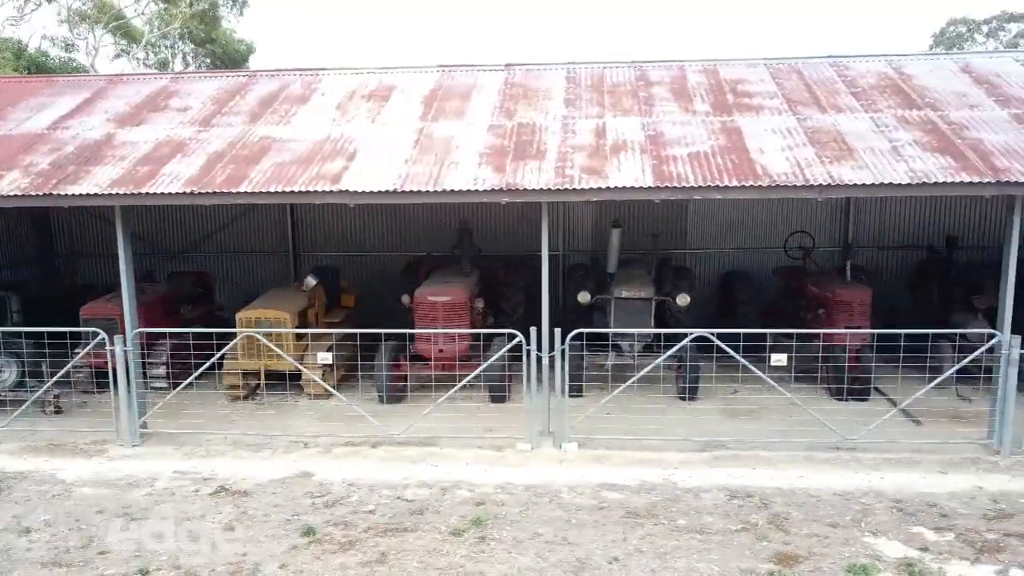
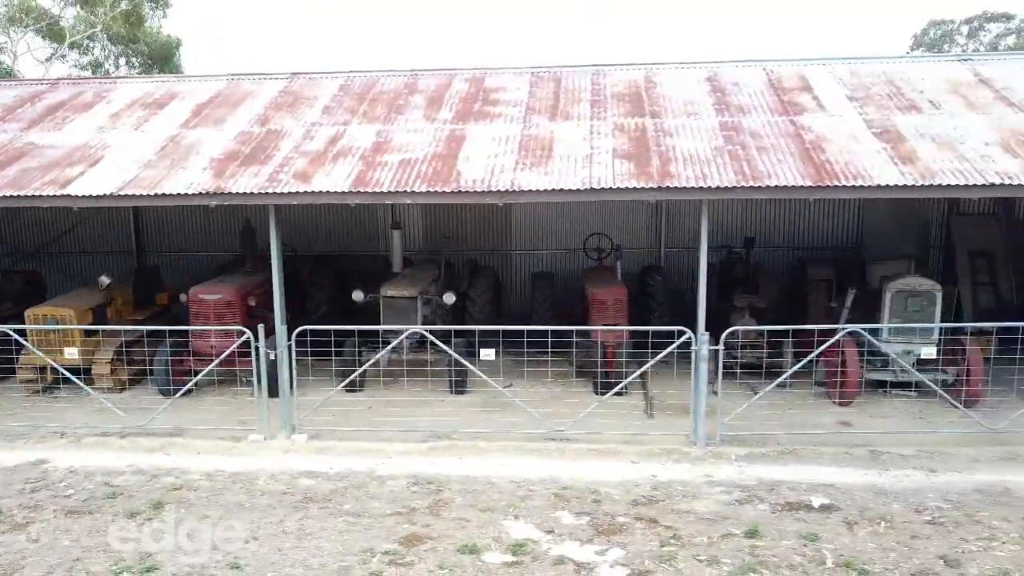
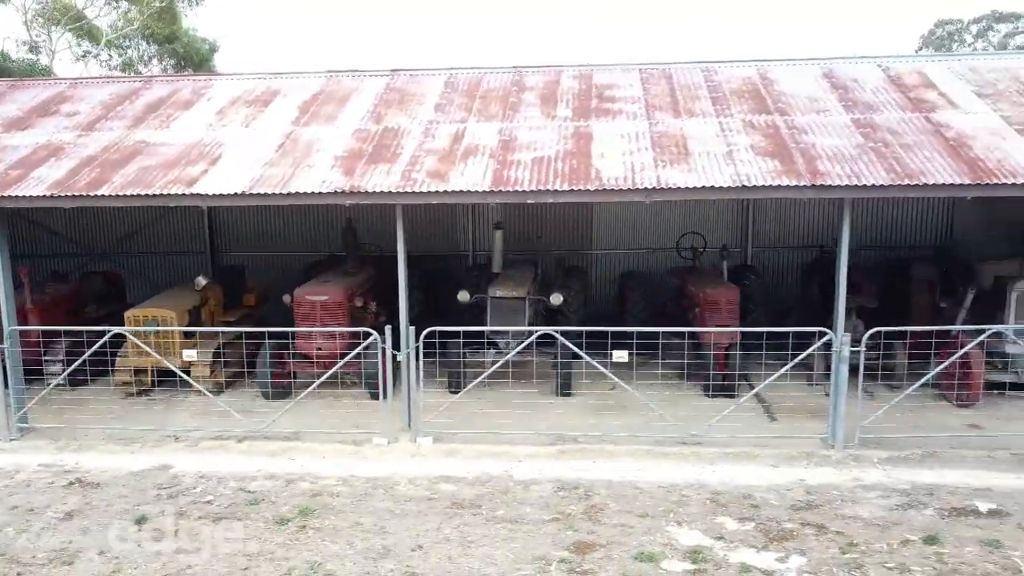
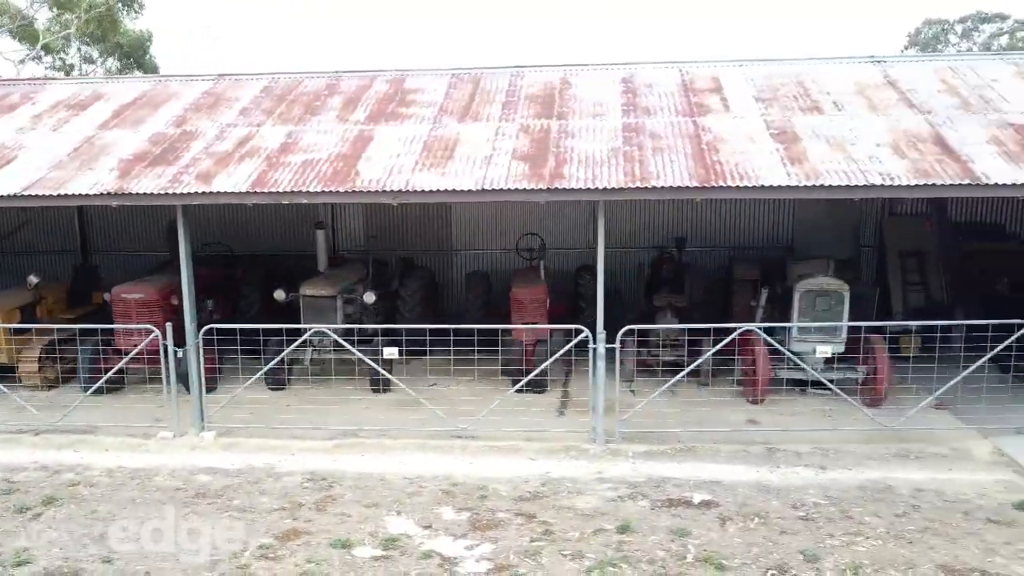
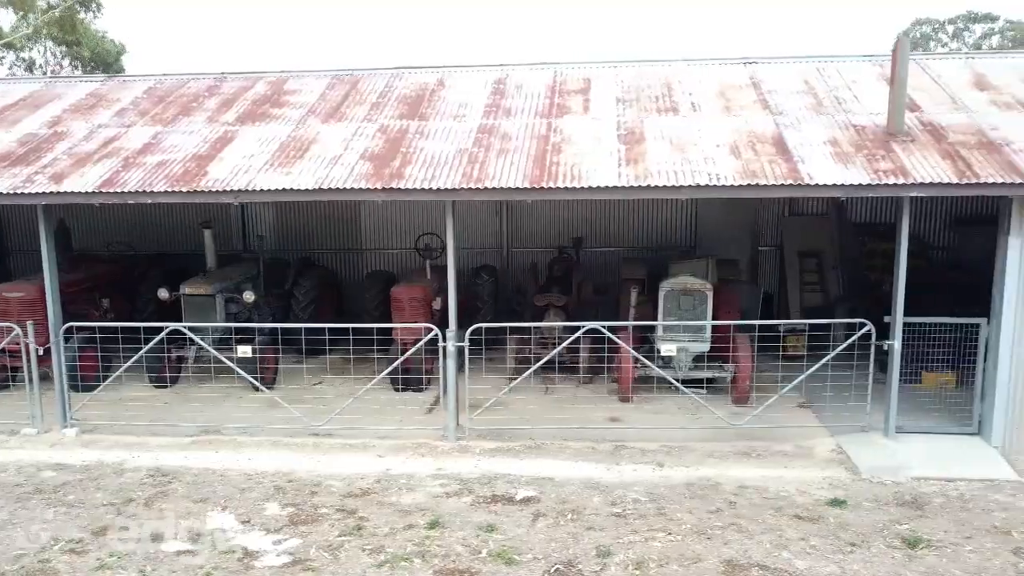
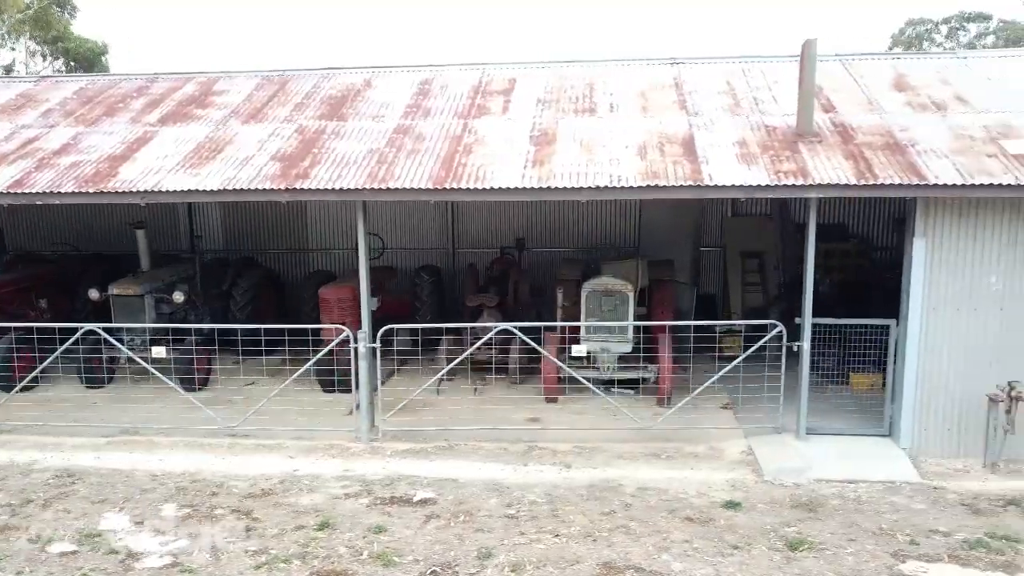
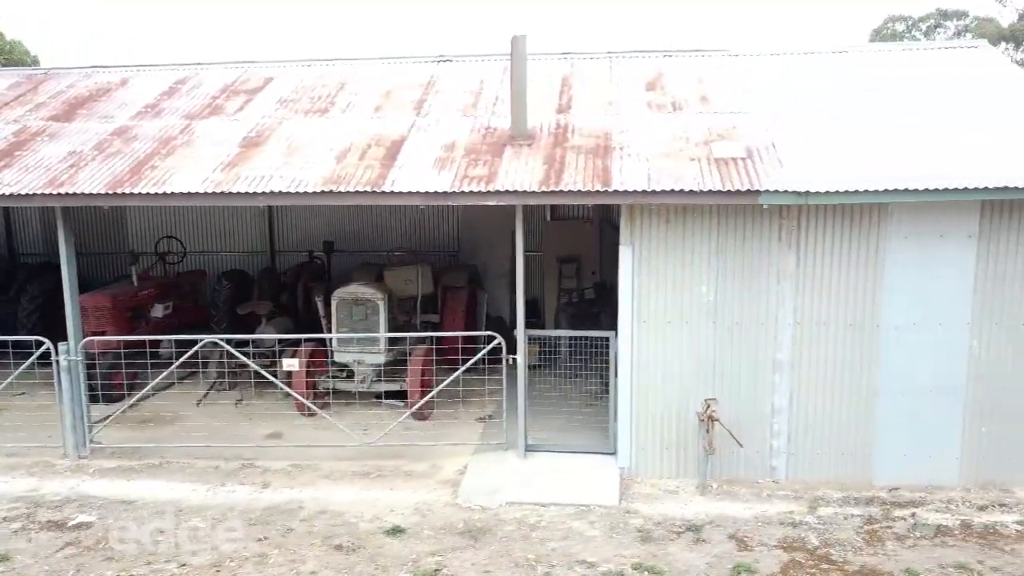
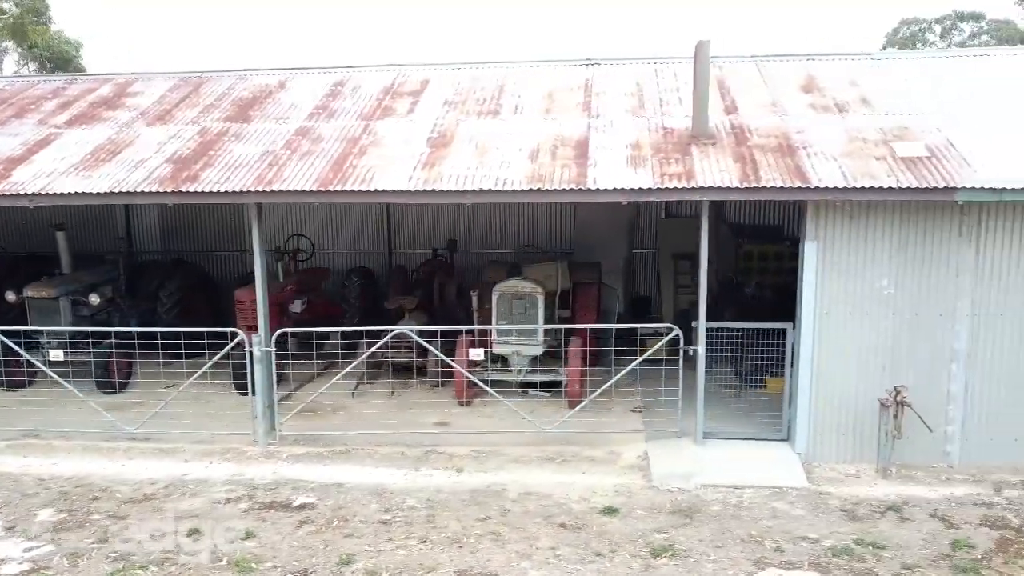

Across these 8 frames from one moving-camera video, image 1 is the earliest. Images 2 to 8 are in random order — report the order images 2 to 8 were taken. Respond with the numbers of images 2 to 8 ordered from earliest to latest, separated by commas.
3, 2, 4, 5, 6, 8, 7
